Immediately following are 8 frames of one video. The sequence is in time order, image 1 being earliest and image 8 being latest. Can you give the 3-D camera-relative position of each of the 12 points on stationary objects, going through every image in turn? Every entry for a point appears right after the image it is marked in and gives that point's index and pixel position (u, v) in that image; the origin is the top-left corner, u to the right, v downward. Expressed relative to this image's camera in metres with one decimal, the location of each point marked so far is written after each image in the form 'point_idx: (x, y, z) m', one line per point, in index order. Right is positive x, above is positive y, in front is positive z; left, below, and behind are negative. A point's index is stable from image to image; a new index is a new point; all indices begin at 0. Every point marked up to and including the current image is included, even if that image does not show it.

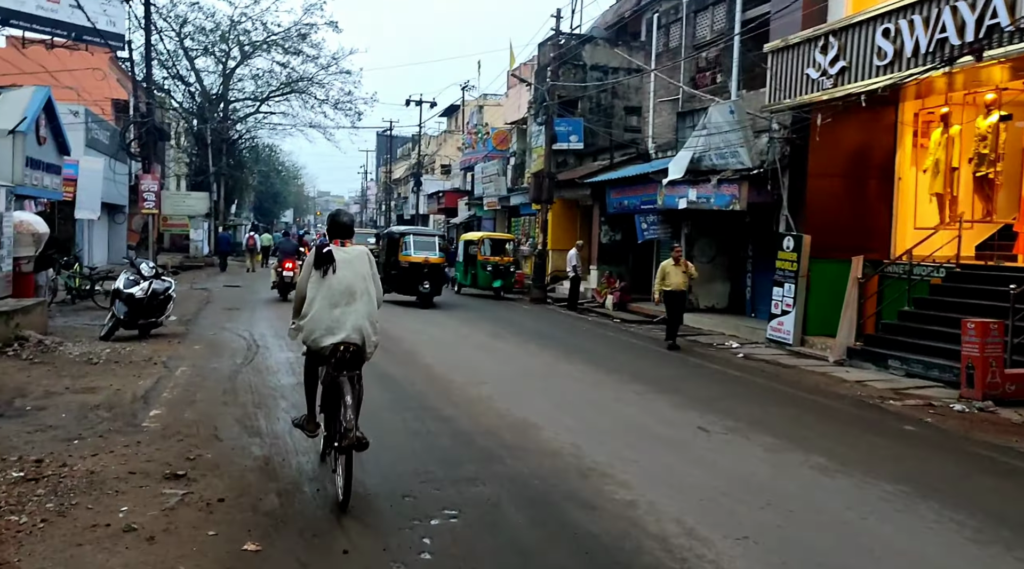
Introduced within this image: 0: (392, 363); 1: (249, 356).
0: (-1.5, -1.0, +11.9) m
1: (-3.5, -1.0, +12.2) m
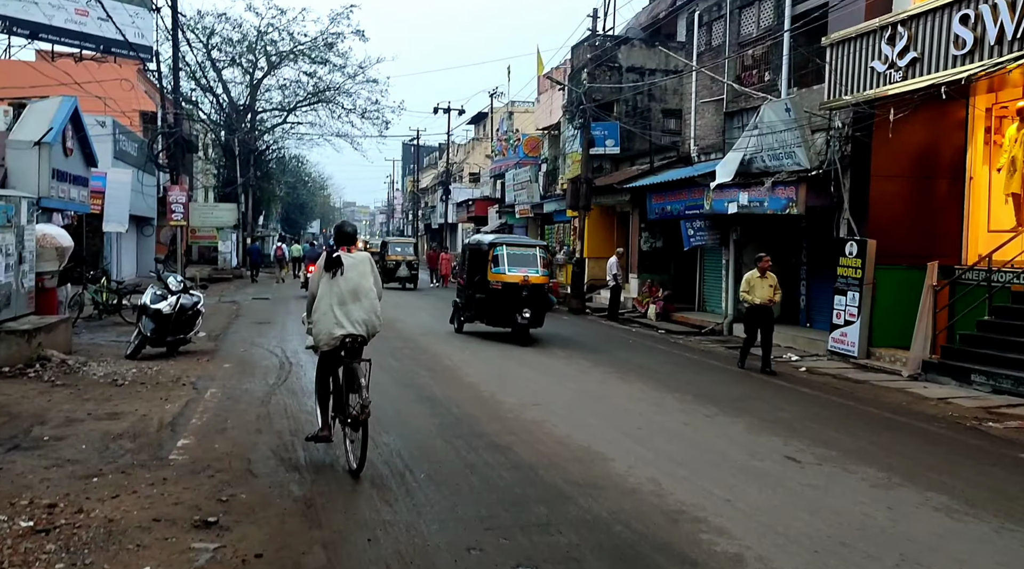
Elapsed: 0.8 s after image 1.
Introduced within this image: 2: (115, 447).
0: (-0.9, -1.2, +11.1) m
1: (-2.9, -1.1, +11.5) m
2: (-3.3, -1.3, +7.5) m
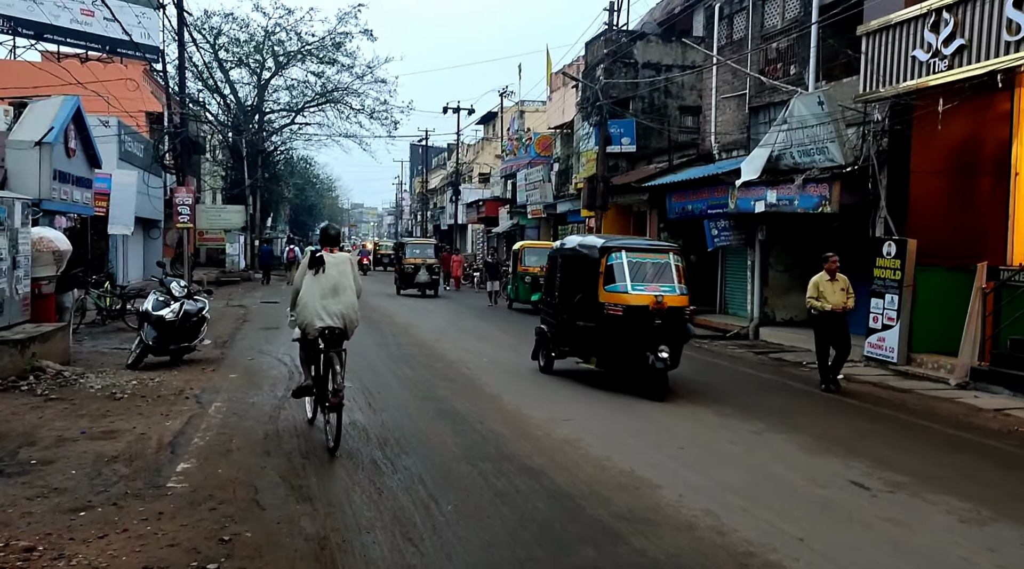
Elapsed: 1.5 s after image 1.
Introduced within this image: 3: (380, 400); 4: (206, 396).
0: (-0.6, -1.2, +10.4) m
1: (-2.6, -1.2, +10.8) m
2: (-3.0, -1.4, +6.8) m
3: (-1.4, -1.3, +9.9) m
4: (-3.4, -1.2, +10.3) m
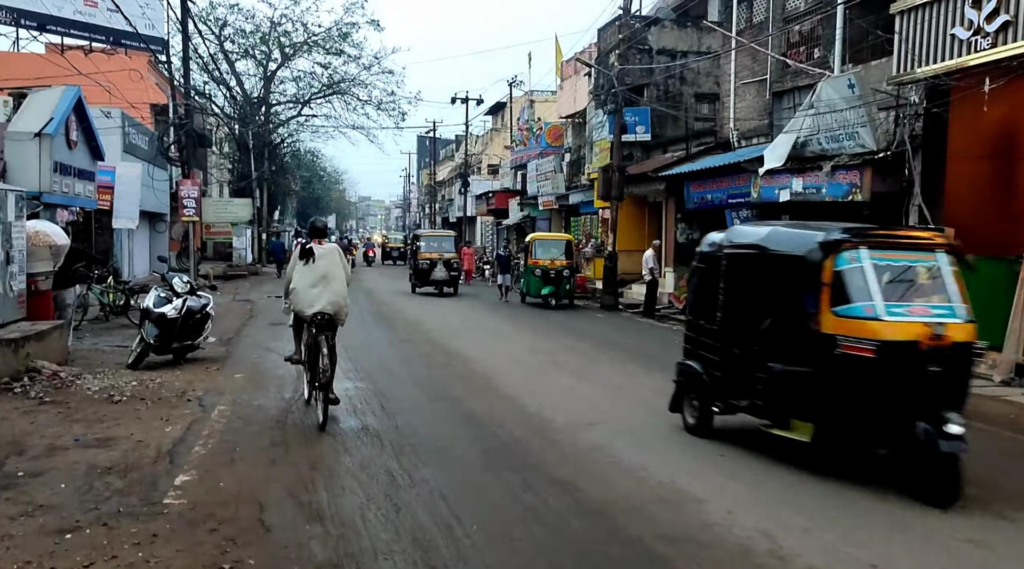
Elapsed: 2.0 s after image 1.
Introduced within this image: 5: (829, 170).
0: (-0.4, -1.2, +9.8) m
1: (-2.3, -1.2, +10.2) m
2: (-2.8, -1.4, +6.3) m
3: (-1.2, -1.2, +9.3) m
4: (-3.2, -1.2, +9.7) m
5: (+5.1, +1.9, +14.9) m
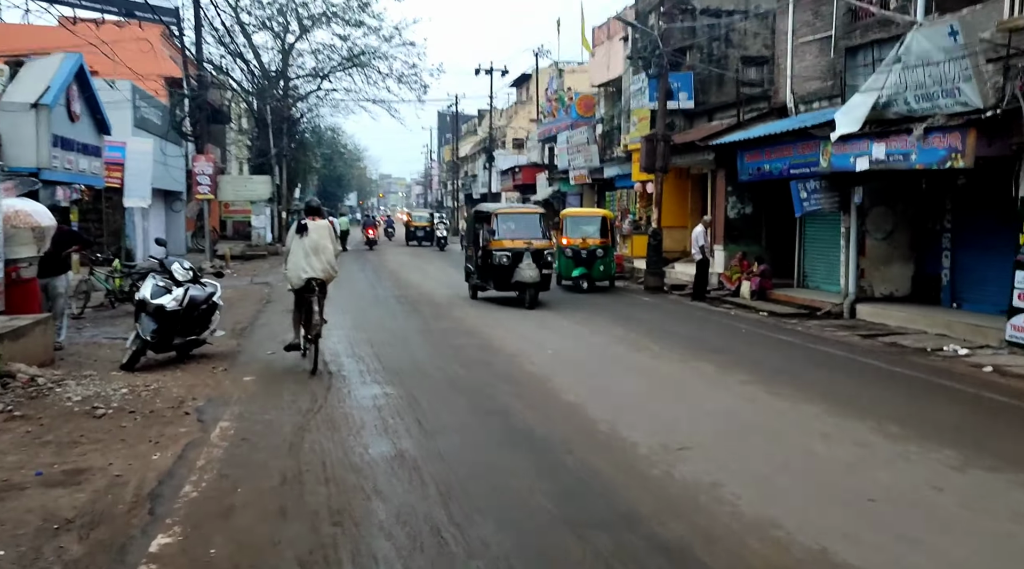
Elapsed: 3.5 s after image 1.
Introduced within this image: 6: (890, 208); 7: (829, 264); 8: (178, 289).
0: (+0.1, -1.1, +8.1) m
1: (-1.8, -1.0, +8.6) m
2: (-2.3, -1.4, +4.7) m
3: (-0.7, -1.1, +7.6) m
4: (-2.6, -1.1, +8.1) m
5: (+5.8, +2.1, +13.0) m
6: (+6.7, +1.4, +16.2) m
7: (+6.3, +0.4, +18.4) m
8: (-3.8, -0.1, +10.4) m
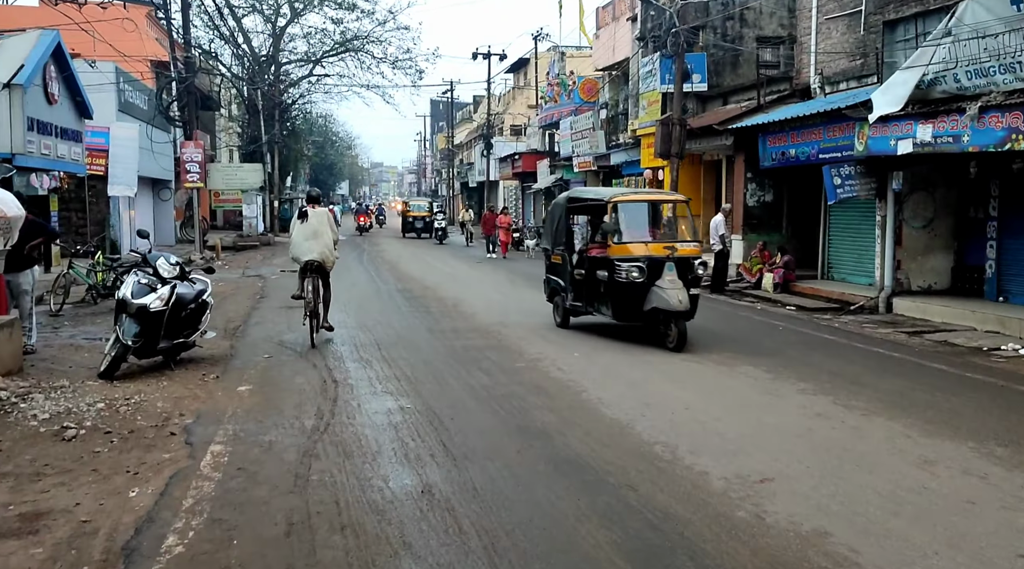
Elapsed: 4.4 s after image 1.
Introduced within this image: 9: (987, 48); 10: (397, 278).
0: (+0.4, -1.0, +7.0) m
1: (-1.5, -1.0, +7.5) m
2: (-2.0, -1.4, +3.6) m
3: (-0.4, -1.1, +6.6) m
4: (-2.4, -1.1, +7.0) m
5: (+6.0, +2.2, +11.9) m
6: (+6.9, +1.5, +15.2) m
7: (+6.5, +0.6, +17.3) m
8: (-3.5, 0.0, +9.3) m
9: (+6.1, +3.1, +11.8) m
10: (-2.5, +0.1, +19.7) m
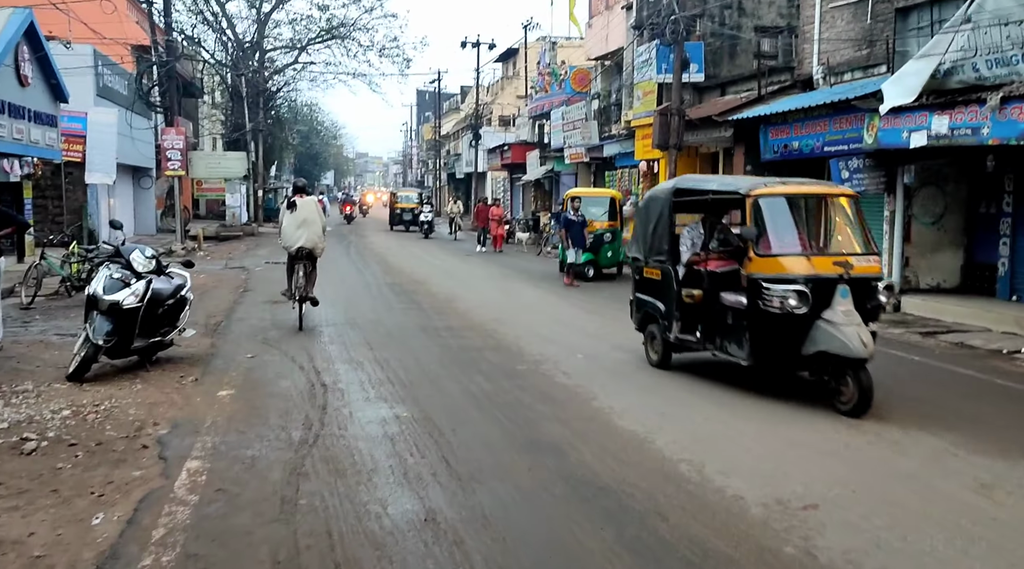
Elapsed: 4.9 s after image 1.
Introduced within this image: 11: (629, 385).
0: (+0.5, -1.0, +6.4) m
1: (-1.5, -1.0, +6.8) m
2: (-1.9, -1.4, +2.9) m
3: (-0.3, -1.1, +5.9) m
4: (-2.3, -1.1, +6.3) m
5: (+6.0, +2.2, +11.4) m
6: (+6.8, +1.5, +14.6) m
7: (+6.4, +0.6, +16.8) m
8: (-3.5, 0.0, +8.6) m
9: (+6.1, +3.1, +11.3) m
10: (-2.6, +0.3, +19.0) m
11: (+1.1, -0.9, +8.2) m
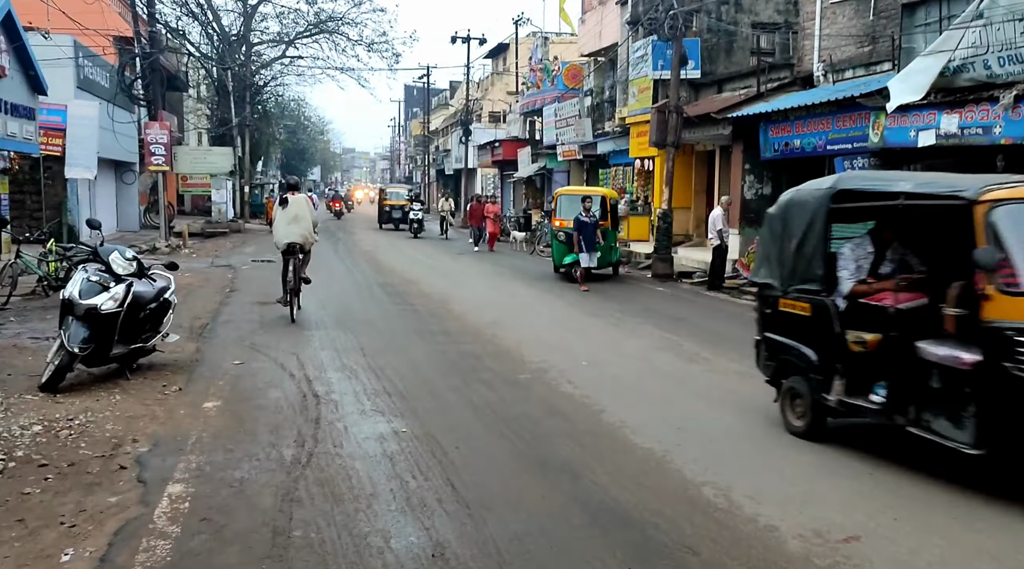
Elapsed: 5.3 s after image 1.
0: (+0.5, -1.1, +6.0) m
1: (-1.4, -1.0, +6.4) m
2: (-1.8, -1.5, +2.5) m
3: (-0.3, -1.1, +5.5) m
4: (-2.3, -1.1, +5.9) m
5: (+6.0, +2.2, +11.0) m
6: (+6.8, +1.5, +14.3) m
7: (+6.3, +0.6, +16.5) m
8: (-3.5, 0.0, +8.1) m
9: (+6.1, +3.0, +10.9) m
10: (-2.7, +0.3, +18.5) m
11: (+1.1, -0.9, +7.8) m
